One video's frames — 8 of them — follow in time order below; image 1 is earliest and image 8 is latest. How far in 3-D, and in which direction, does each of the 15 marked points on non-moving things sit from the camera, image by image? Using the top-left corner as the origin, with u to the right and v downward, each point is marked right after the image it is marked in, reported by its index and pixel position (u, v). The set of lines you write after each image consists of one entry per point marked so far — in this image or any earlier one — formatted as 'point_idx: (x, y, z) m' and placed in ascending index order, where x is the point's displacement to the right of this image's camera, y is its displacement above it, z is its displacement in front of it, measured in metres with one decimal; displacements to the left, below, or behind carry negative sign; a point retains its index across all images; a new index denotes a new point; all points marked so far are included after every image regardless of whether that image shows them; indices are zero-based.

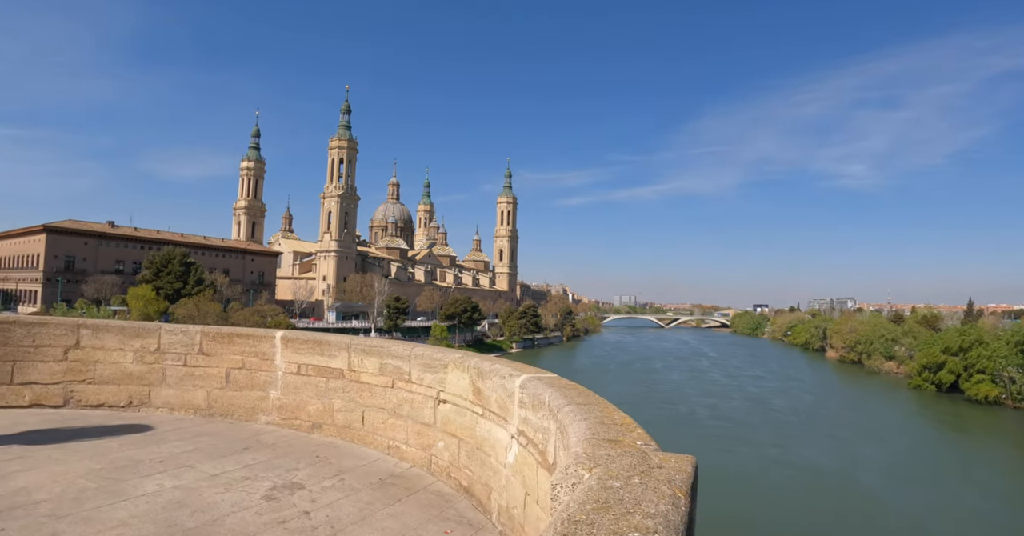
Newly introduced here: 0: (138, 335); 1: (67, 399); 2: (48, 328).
0: (-3.4, -0.6, +5.4) m
1: (-4.0, -1.2, +5.2) m
2: (-4.1, -0.6, +5.1) m
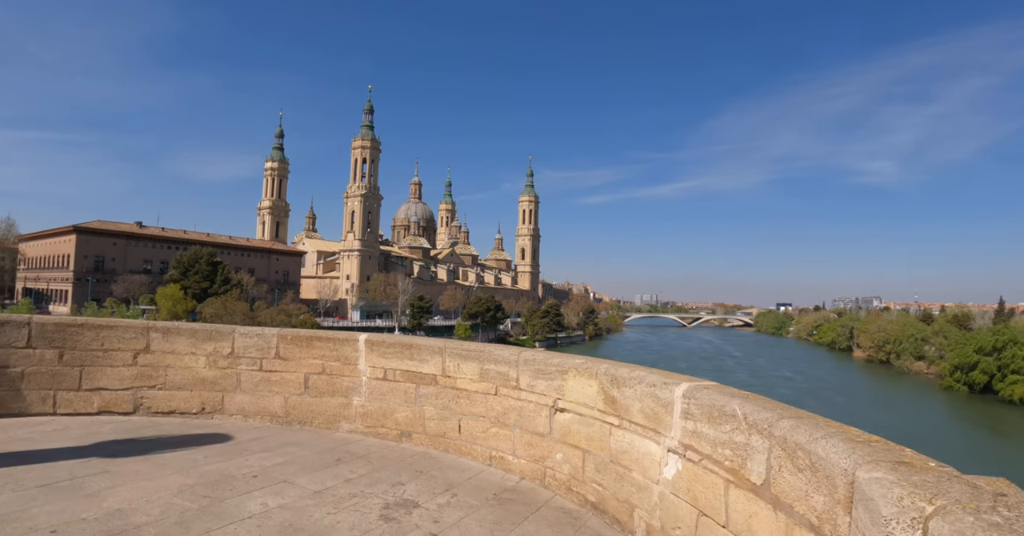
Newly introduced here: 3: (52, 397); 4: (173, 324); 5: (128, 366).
0: (-2.6, -0.6, +5.0) m
1: (-3.1, -1.1, +4.9) m
2: (-3.2, -0.5, +4.8) m
3: (-3.7, -1.0, +4.6) m
4: (-2.8, -0.5, +4.9) m
5: (-3.2, -0.8, +4.8) m
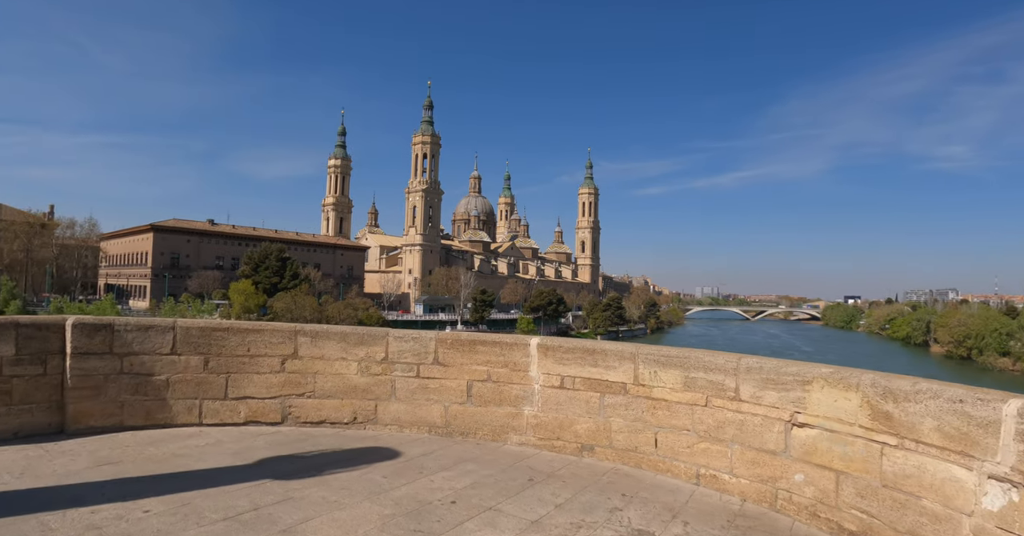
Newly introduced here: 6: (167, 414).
0: (-1.1, -0.6, +4.5) m
1: (-1.7, -1.1, +4.4) m
2: (-1.8, -0.5, +4.4) m
3: (-2.3, -1.0, +4.2) m
4: (-1.4, -0.4, +4.5) m
5: (-1.8, -0.8, +4.4) m
6: (-2.5, -1.0, +4.2) m
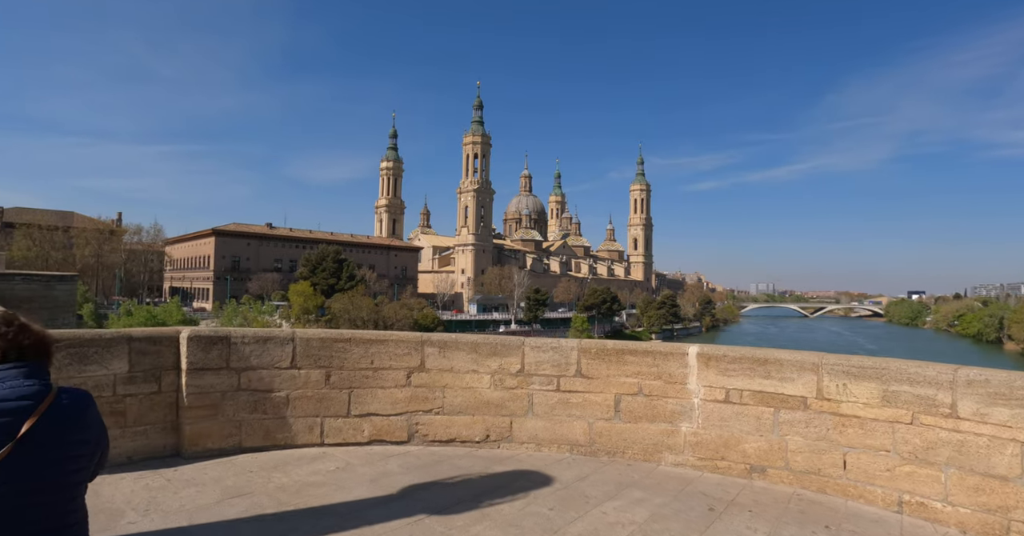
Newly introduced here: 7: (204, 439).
0: (-0.1, -0.6, +4.0) m
1: (-0.7, -1.1, +4.0) m
2: (-0.8, -0.5, +3.9) m
3: (-1.2, -1.0, +3.8) m
4: (-0.4, -0.5, +4.0) m
5: (-0.7, -0.8, +3.9) m
6: (-1.4, -1.1, +3.8) m
7: (-1.9, -1.1, +3.6) m
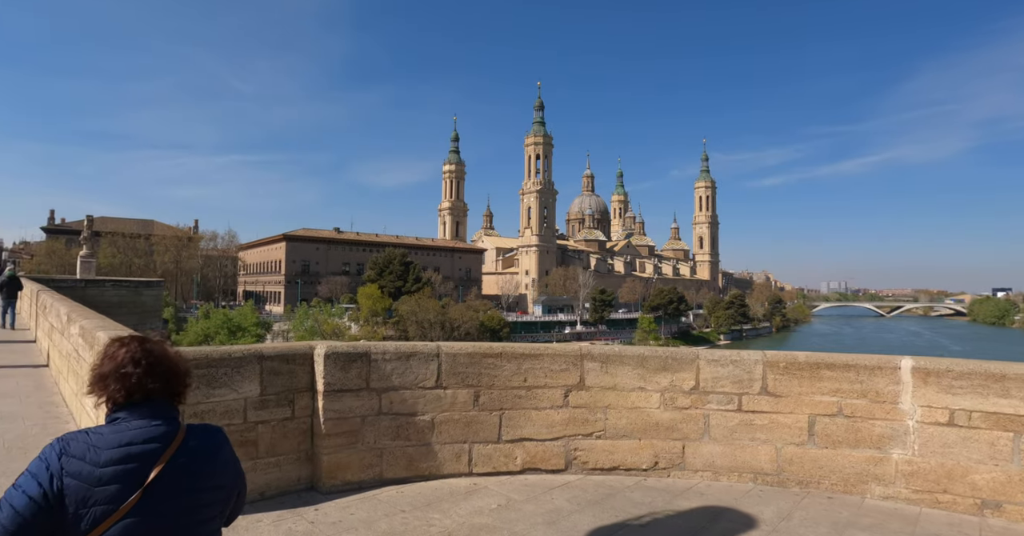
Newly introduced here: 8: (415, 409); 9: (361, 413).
0: (+0.9, -0.6, +3.5) m
1: (+0.3, -1.1, +3.5) m
2: (+0.2, -0.5, +3.4) m
3: (-0.2, -1.0, +3.3) m
4: (+0.6, -0.5, +3.5) m
5: (+0.3, -0.8, +3.4) m
6: (-0.4, -1.1, +3.4) m
7: (-0.9, -1.1, +3.2) m
8: (-0.5, -0.8, +3.3) m
9: (-0.8, -0.8, +3.2) m
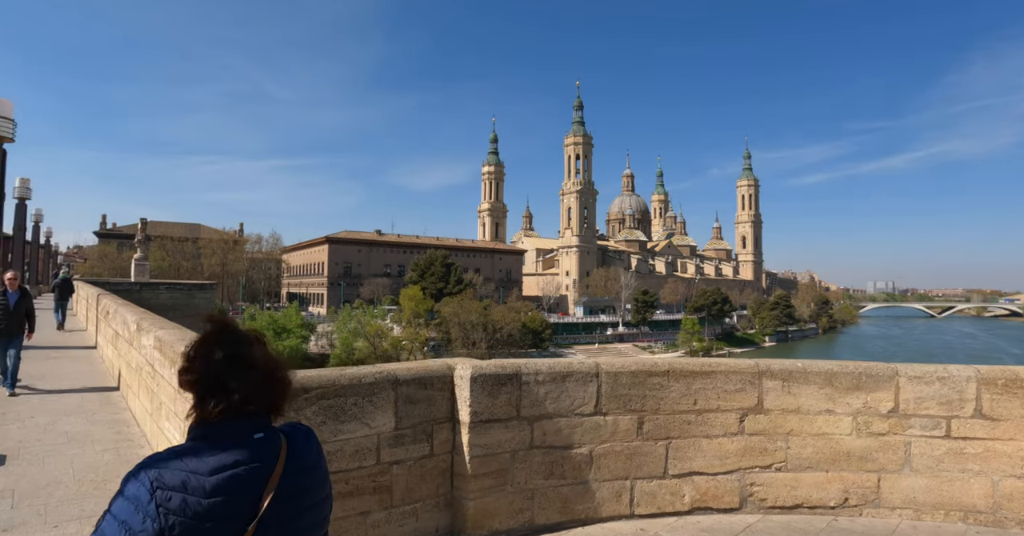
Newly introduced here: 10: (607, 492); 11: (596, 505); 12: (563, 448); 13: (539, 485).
0: (+1.7, -0.6, +2.9) m
1: (+1.2, -1.1, +3.0) m
2: (+1.0, -0.5, +2.9) m
3: (+0.6, -1.0, +2.9) m
4: (+1.4, -0.5, +3.0) m
5: (+1.1, -0.8, +2.9) m
6: (+0.4, -1.1, +2.9) m
7: (-0.1, -1.1, +2.8) m
8: (+0.3, -0.8, +2.9) m
9: (0.0, -0.8, +2.7) m
10: (+0.5, -1.0, +2.9) m
11: (+0.4, -1.1, +2.9) m
12: (+0.2, -0.8, +2.8) m
13: (+0.1, -1.0, +2.7) m
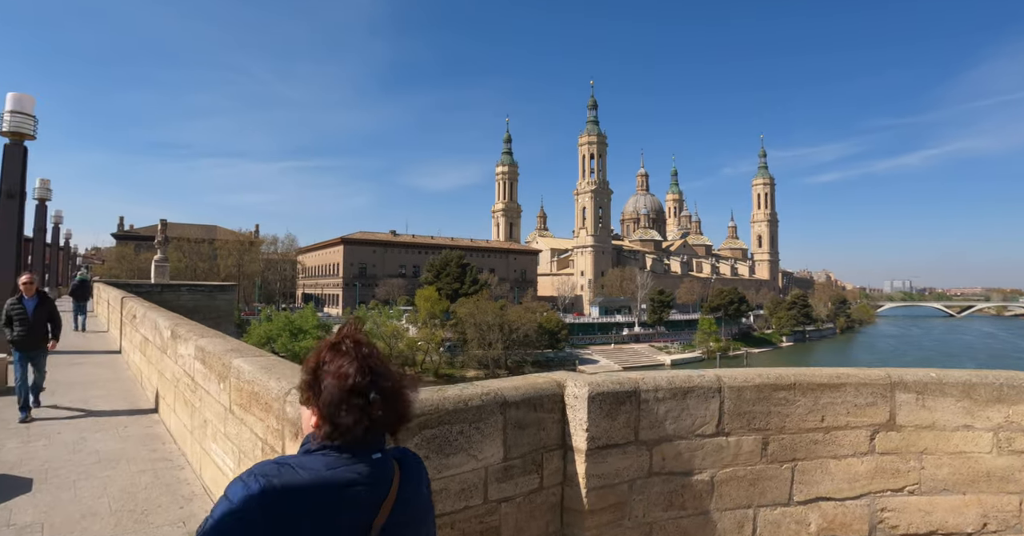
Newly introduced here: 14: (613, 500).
0: (+2.2, -0.6, +2.6) m
1: (+1.6, -1.1, +2.7) m
2: (+1.4, -0.5, +2.6) m
3: (+1.0, -1.0, +2.6) m
4: (+1.9, -0.5, +2.7) m
5: (+1.5, -0.8, +2.6) m
6: (+0.8, -1.1, +2.6) m
7: (+0.3, -1.1, +2.5) m
8: (+0.7, -0.8, +2.6) m
9: (+0.4, -0.8, +2.4) m
10: (+0.9, -1.0, +2.6) m
11: (+0.9, -1.1, +2.6) m
12: (+0.7, -0.8, +2.5) m
13: (+0.6, -1.0, +2.4) m
14: (+0.4, -0.9, +2.4) m
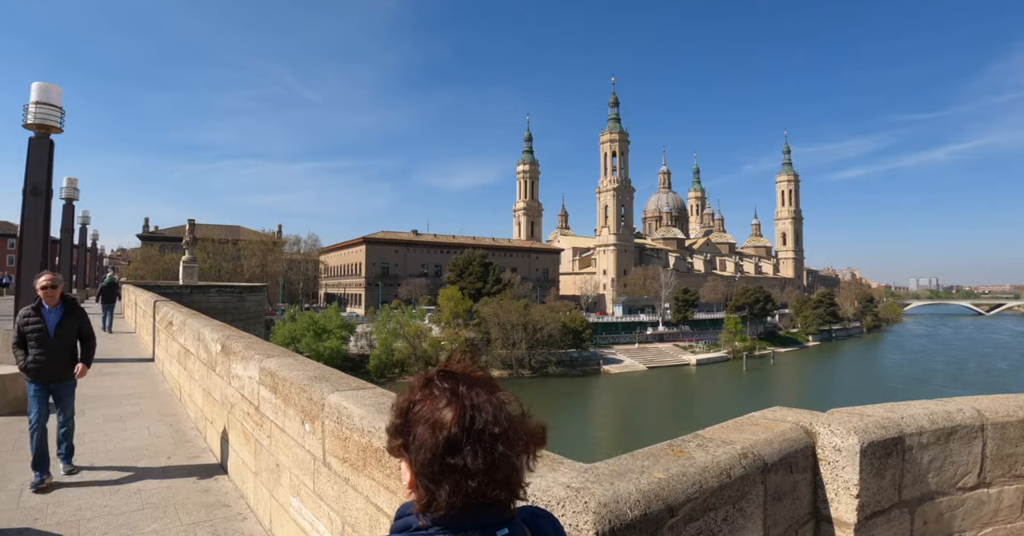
0: (+2.8, -0.6, +2.1) m
1: (+2.2, -1.1, +2.2) m
2: (+2.1, -0.5, +2.1) m
3: (+1.6, -1.1, +2.1) m
4: (+2.5, -0.5, +2.2) m
5: (+2.2, -0.8, +2.2) m
6: (+1.4, -1.1, +2.1) m
7: (+1.0, -1.1, +2.0) m
8: (+1.3, -0.8, +2.1) m
9: (+1.1, -0.8, +2.0) m
10: (+1.5, -1.0, +2.1) m
11: (+1.5, -1.1, +2.1) m
12: (+1.3, -0.8, +2.0) m
13: (+1.2, -1.0, +2.0) m
14: (+1.0, -0.9, +1.9) m
